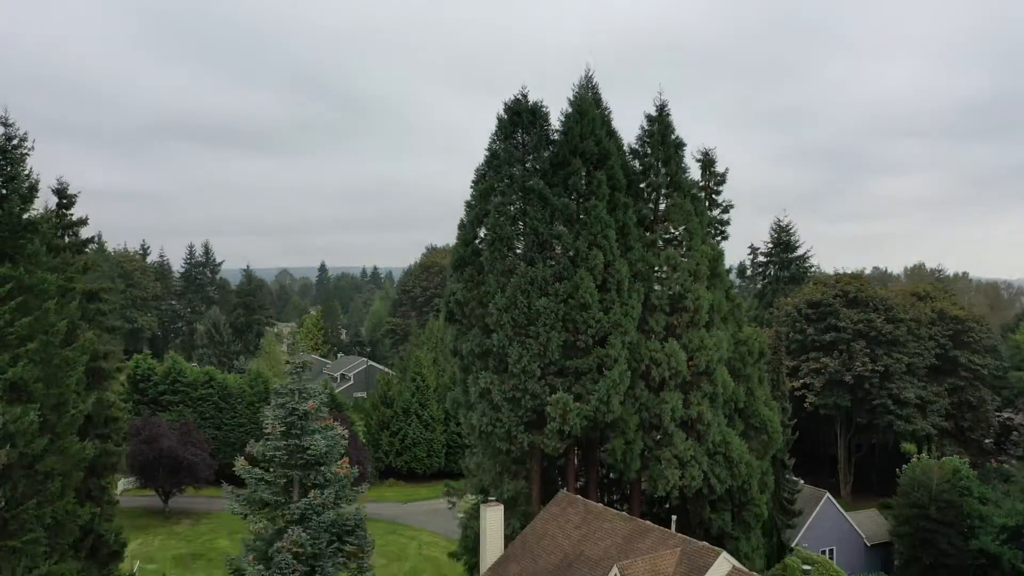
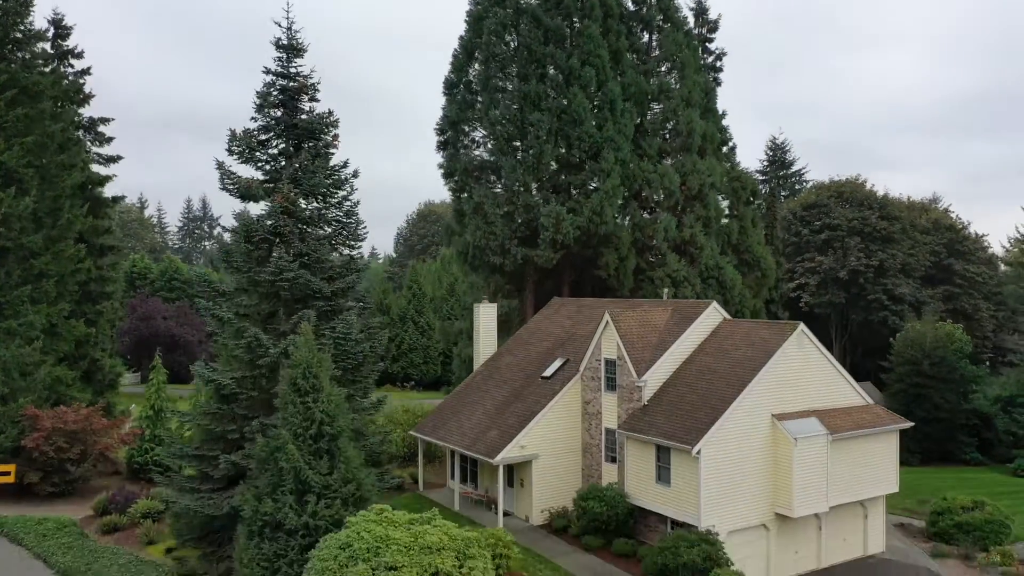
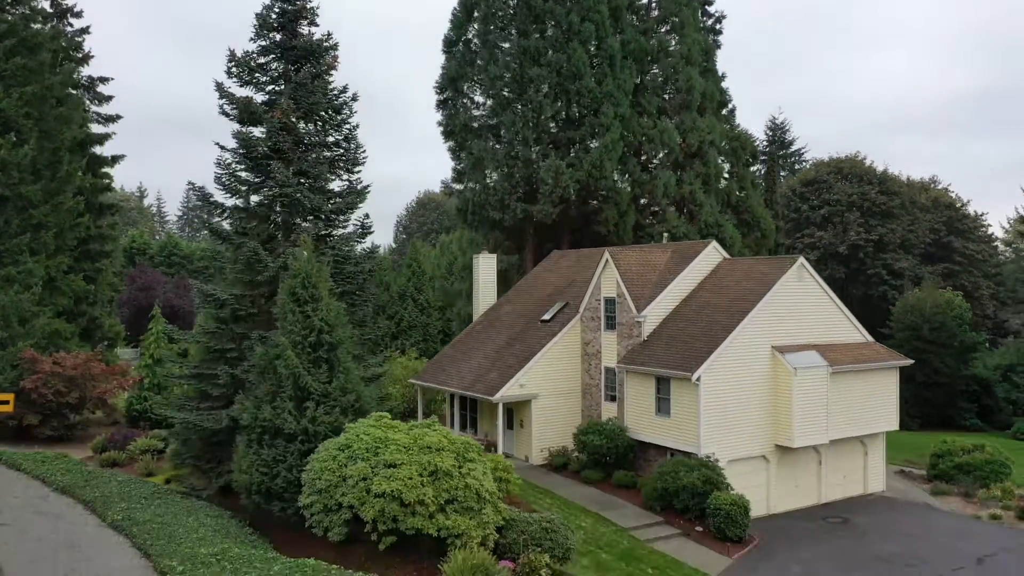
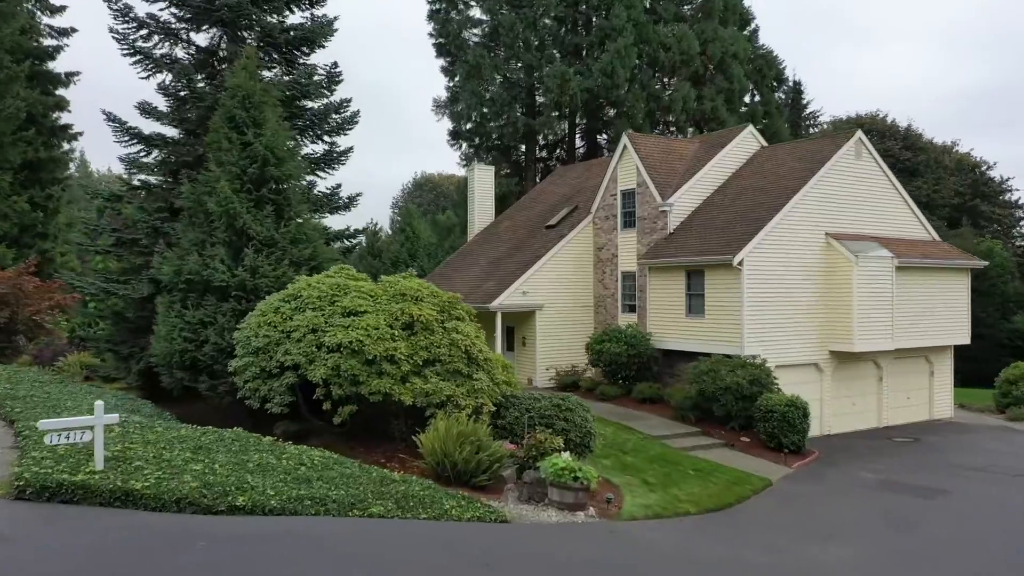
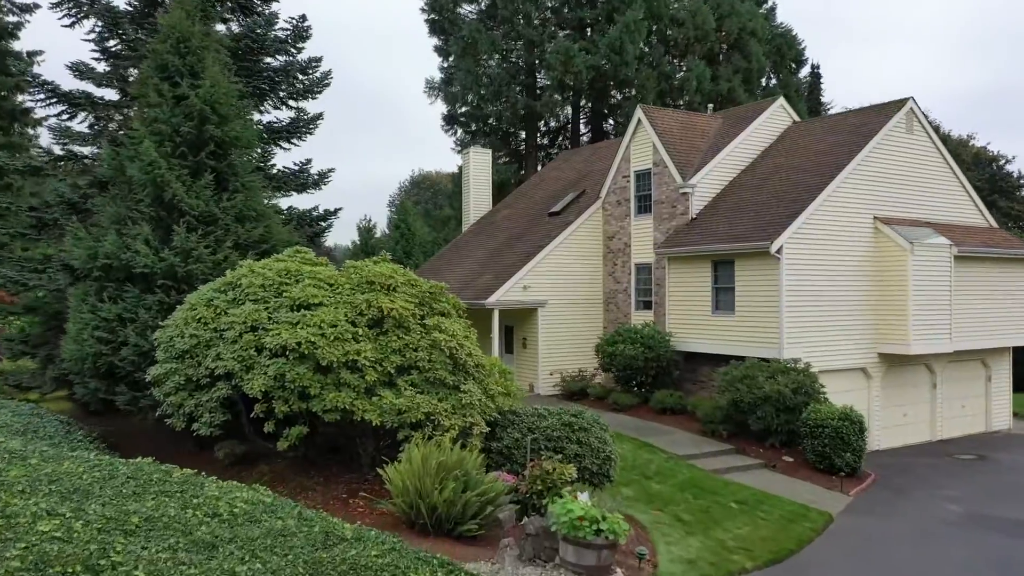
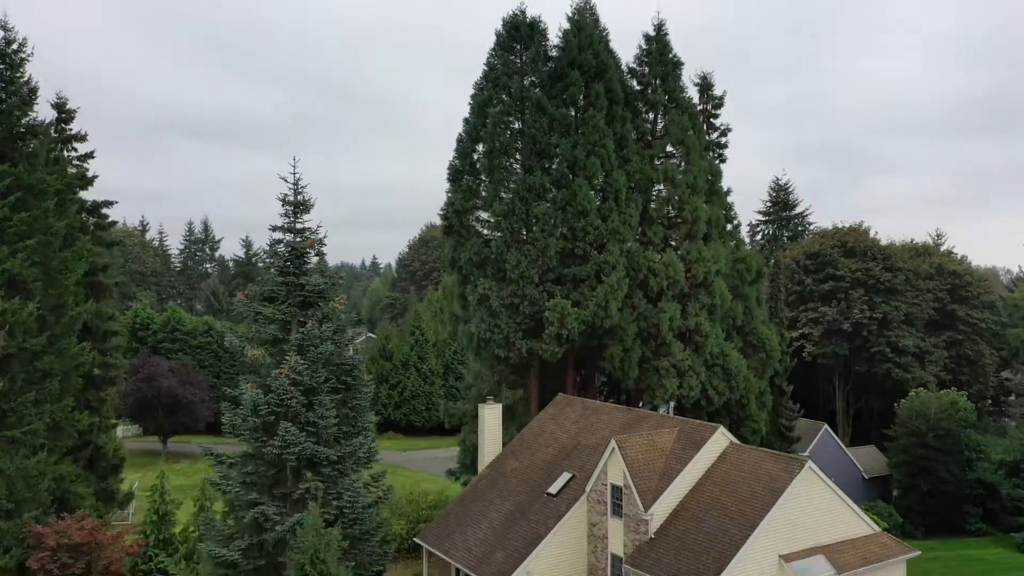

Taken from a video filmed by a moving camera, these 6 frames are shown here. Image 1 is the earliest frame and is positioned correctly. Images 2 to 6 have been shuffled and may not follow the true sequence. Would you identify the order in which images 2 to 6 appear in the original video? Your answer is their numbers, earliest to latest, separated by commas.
6, 2, 3, 4, 5
